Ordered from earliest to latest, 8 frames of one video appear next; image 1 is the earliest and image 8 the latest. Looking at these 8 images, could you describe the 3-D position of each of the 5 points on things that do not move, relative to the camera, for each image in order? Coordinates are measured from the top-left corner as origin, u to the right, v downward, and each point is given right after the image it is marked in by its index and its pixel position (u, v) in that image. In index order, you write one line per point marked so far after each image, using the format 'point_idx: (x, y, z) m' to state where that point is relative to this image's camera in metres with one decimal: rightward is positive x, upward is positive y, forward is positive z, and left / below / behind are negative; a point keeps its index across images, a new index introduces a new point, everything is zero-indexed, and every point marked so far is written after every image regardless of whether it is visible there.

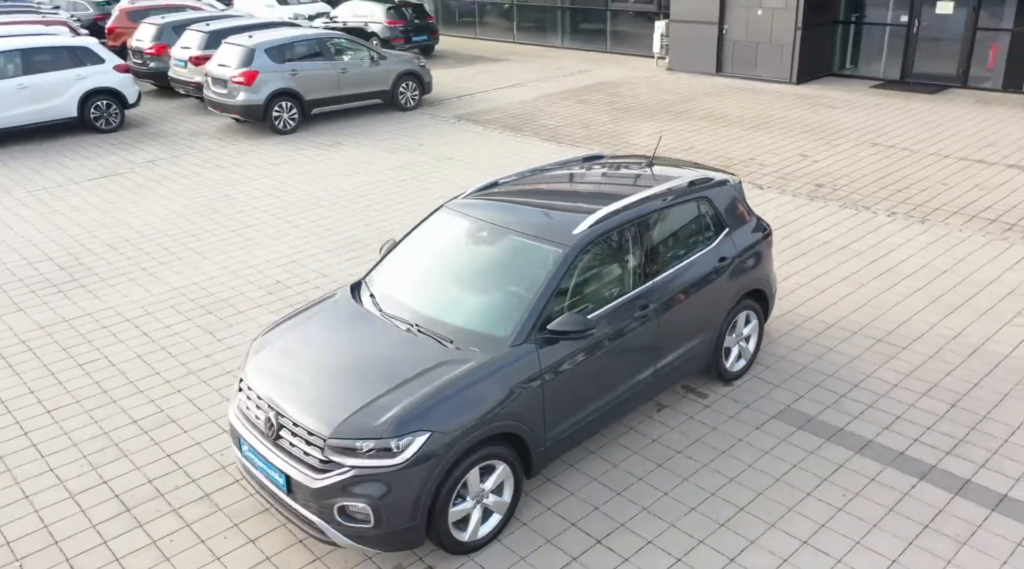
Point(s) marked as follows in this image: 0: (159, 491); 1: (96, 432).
0: (-2.0, -1.1, +4.7) m
1: (-2.6, -0.9, +5.3) m
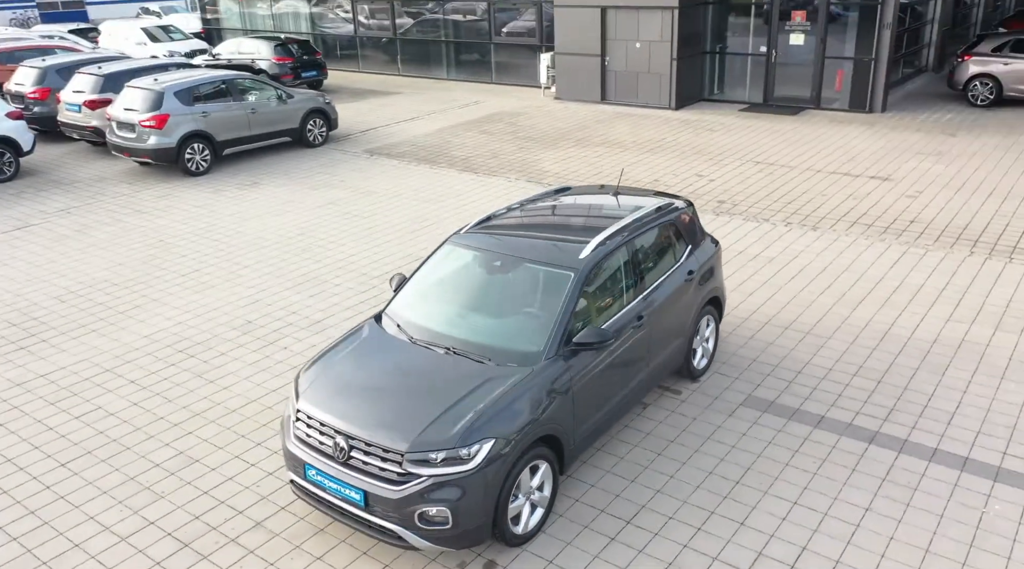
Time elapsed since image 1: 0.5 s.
0: (-1.8, -1.4, +5.0) m
1: (-2.5, -1.3, +5.5) m
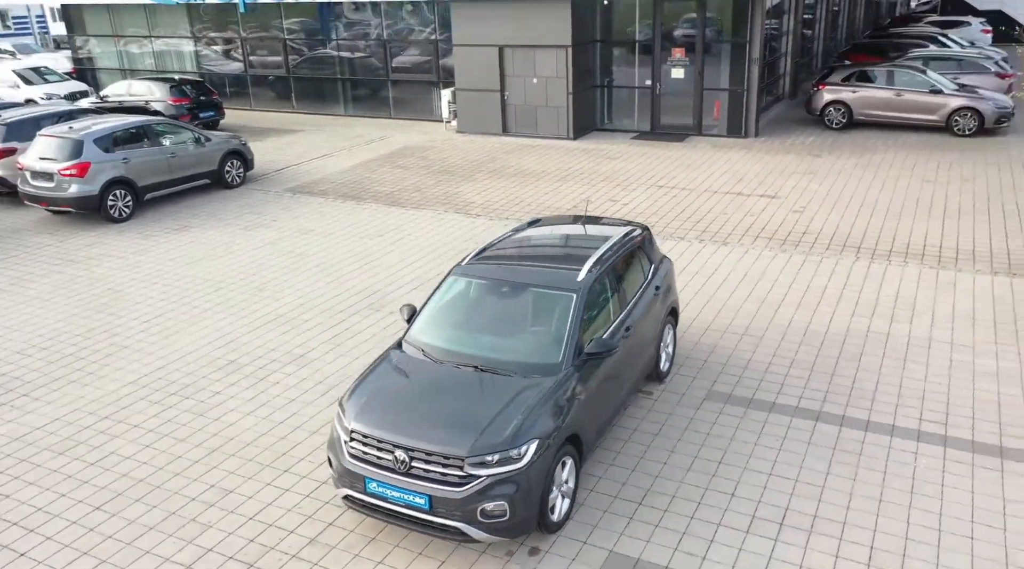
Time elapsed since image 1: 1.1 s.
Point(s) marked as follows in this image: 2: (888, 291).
0: (-1.6, -1.7, +5.4) m
1: (-2.4, -1.6, +5.8) m
2: (+4.0, 0.0, +9.0) m
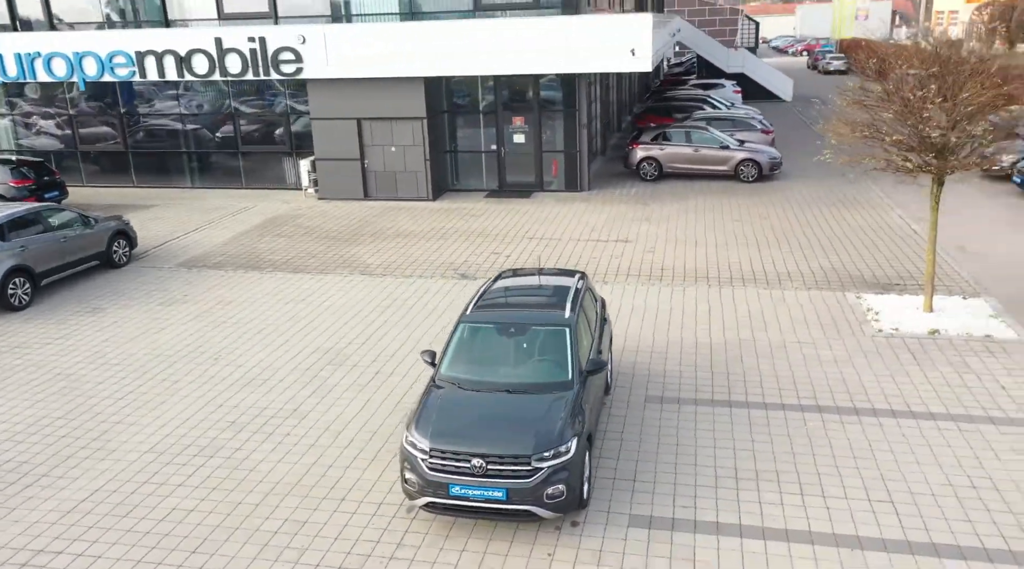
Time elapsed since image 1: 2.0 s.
0: (-1.2, -2.1, +6.7) m
1: (-2.1, -2.1, +6.8) m
2: (+3.2, -0.3, +11.6) m
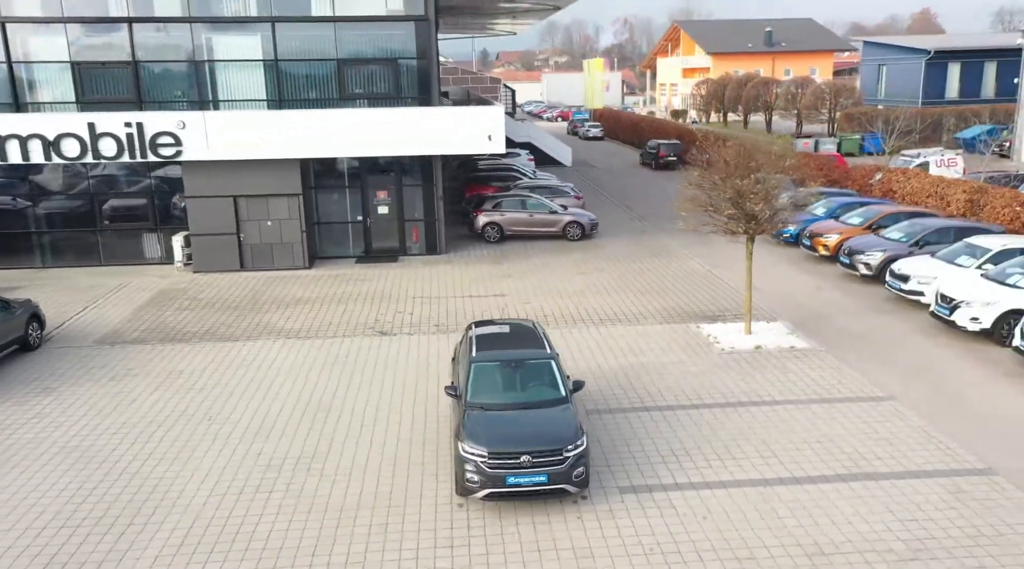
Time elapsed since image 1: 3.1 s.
0: (-0.7, -2.7, +9.0) m
1: (-1.6, -2.7, +8.9) m
2: (+1.9, -1.0, +15.1) m
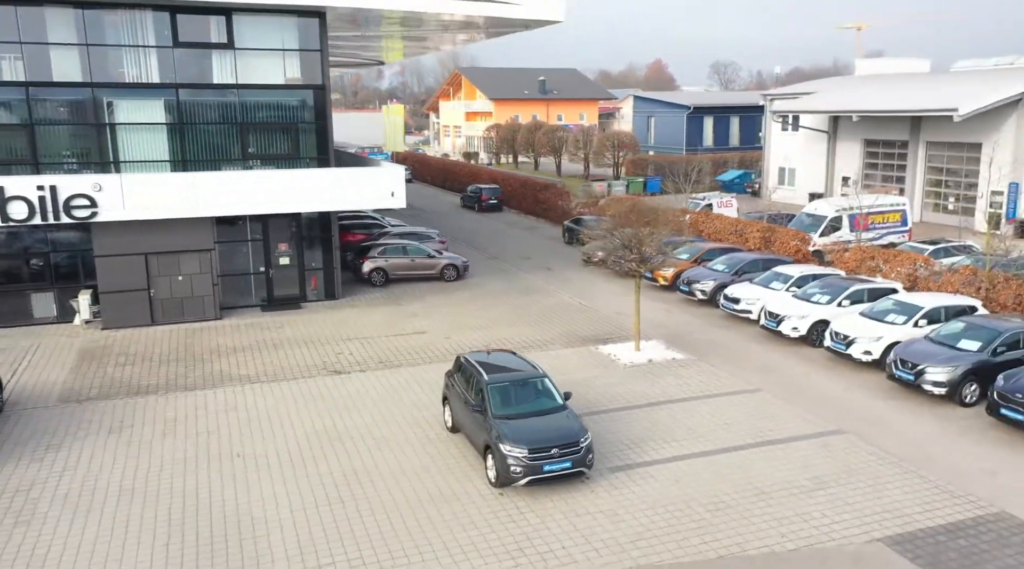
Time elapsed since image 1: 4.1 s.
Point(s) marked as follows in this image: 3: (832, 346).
0: (-0.2, -3.3, +11.8) m
1: (-1.0, -3.4, +11.4) m
2: (+0.5, -1.7, +18.4) m
3: (+6.7, -1.3, +17.6) m
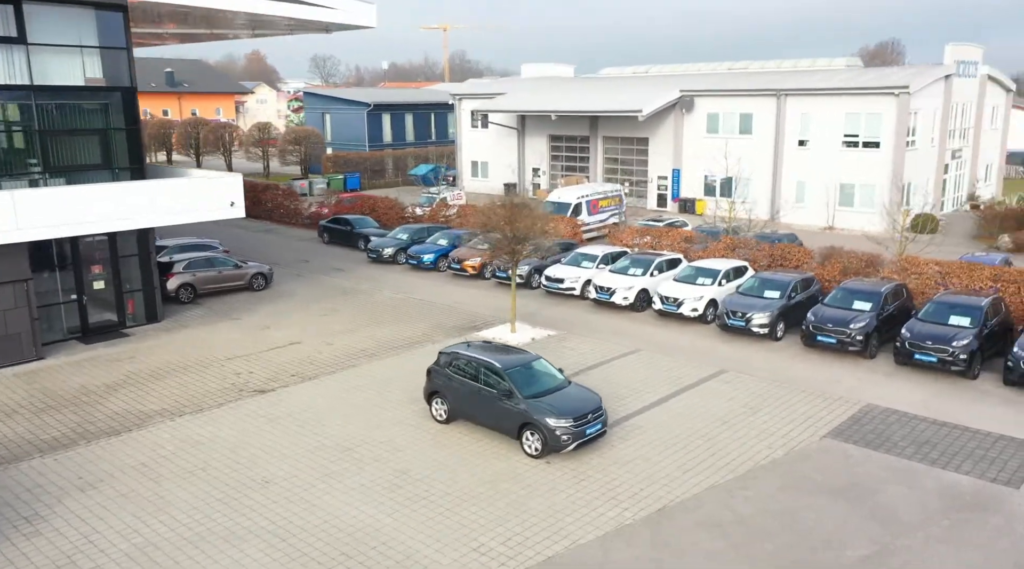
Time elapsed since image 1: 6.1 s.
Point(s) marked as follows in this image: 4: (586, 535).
0: (+0.8, -3.2, +13.5) m
1: (+0.3, -3.3, +12.8) m
2: (-1.9, -1.6, +19.6) m
3: (+3.9, -0.6, +21.8) m
4: (+1.0, -3.5, +11.8) m
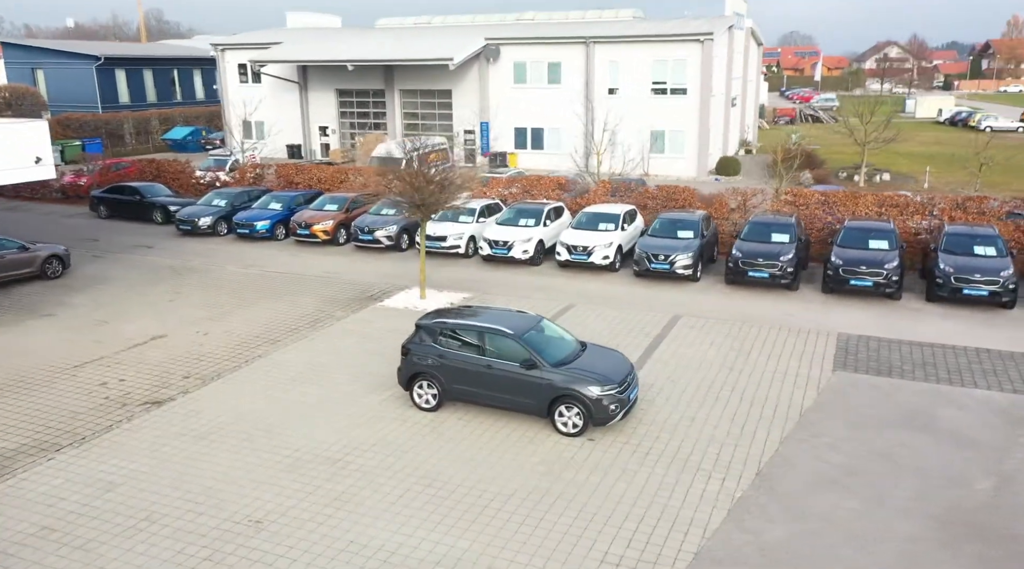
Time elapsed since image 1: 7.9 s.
0: (+1.4, -2.3, +11.3) m
1: (+1.2, -2.6, +10.4) m
2: (-3.2, -0.9, +16.0) m
3: (+1.4, +0.6, +20.0) m
4: (+2.2, -2.7, +9.7) m
